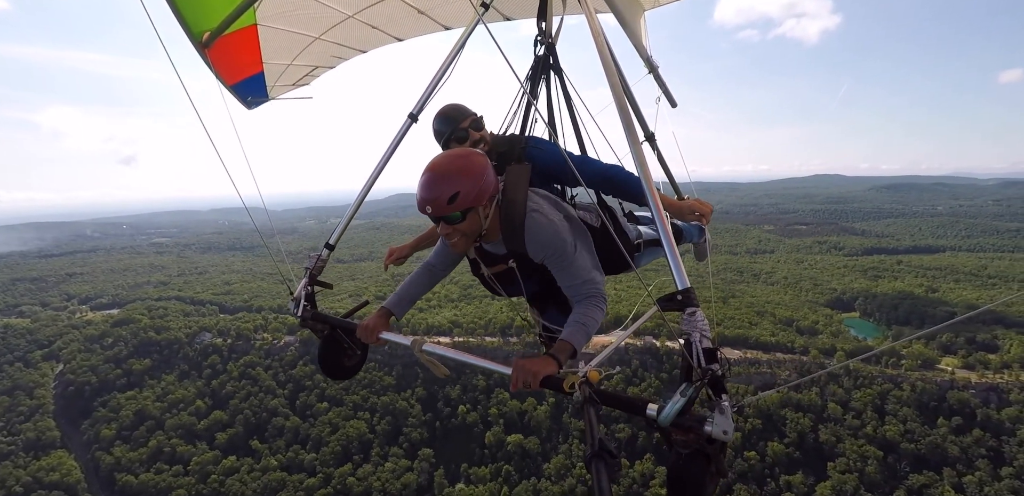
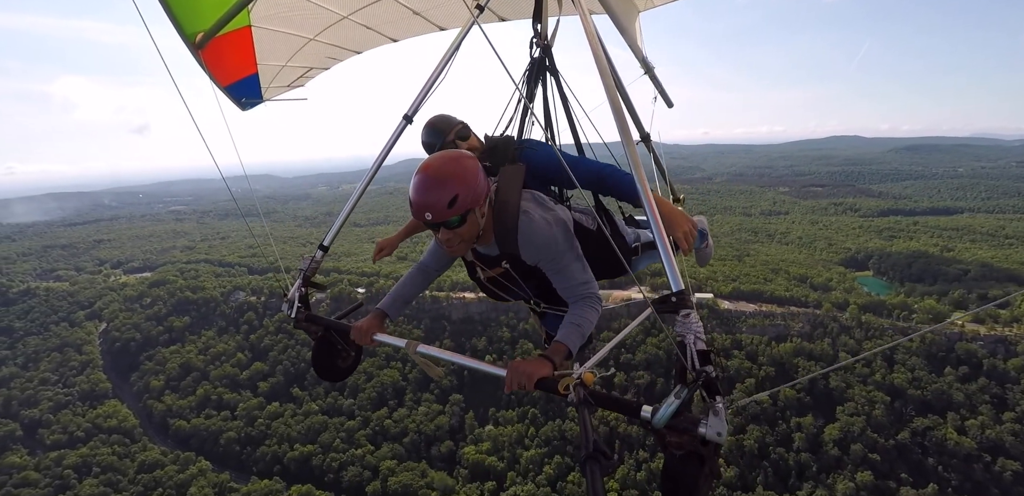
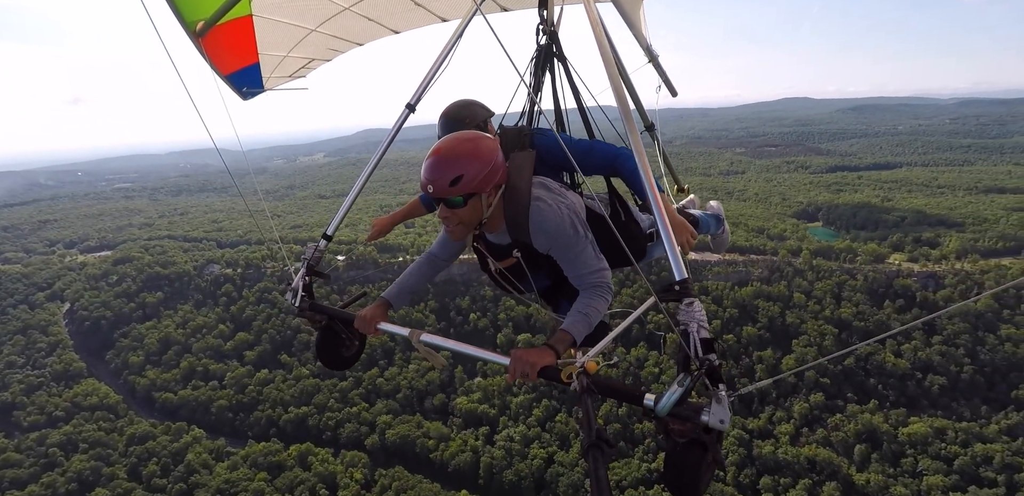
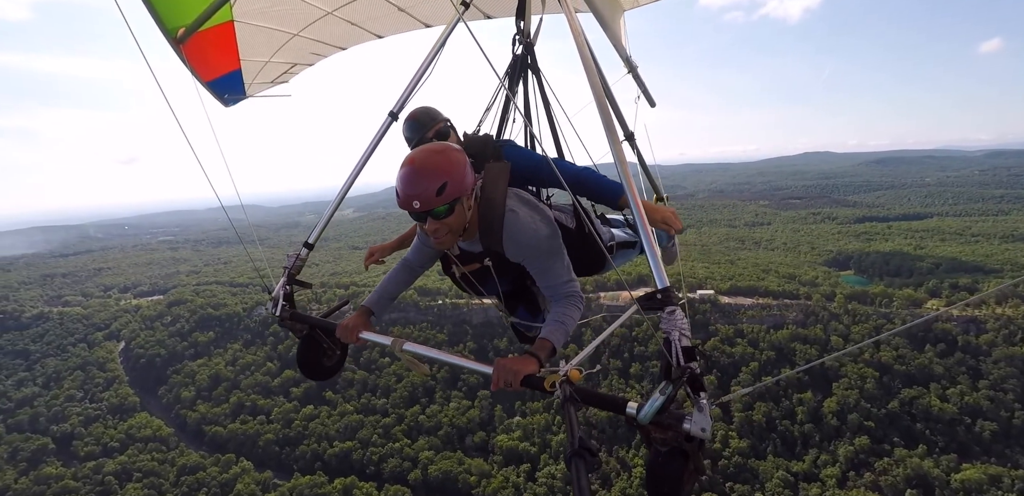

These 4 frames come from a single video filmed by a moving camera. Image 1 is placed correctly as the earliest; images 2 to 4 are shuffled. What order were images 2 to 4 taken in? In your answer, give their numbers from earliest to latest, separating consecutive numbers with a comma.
2, 3, 4
